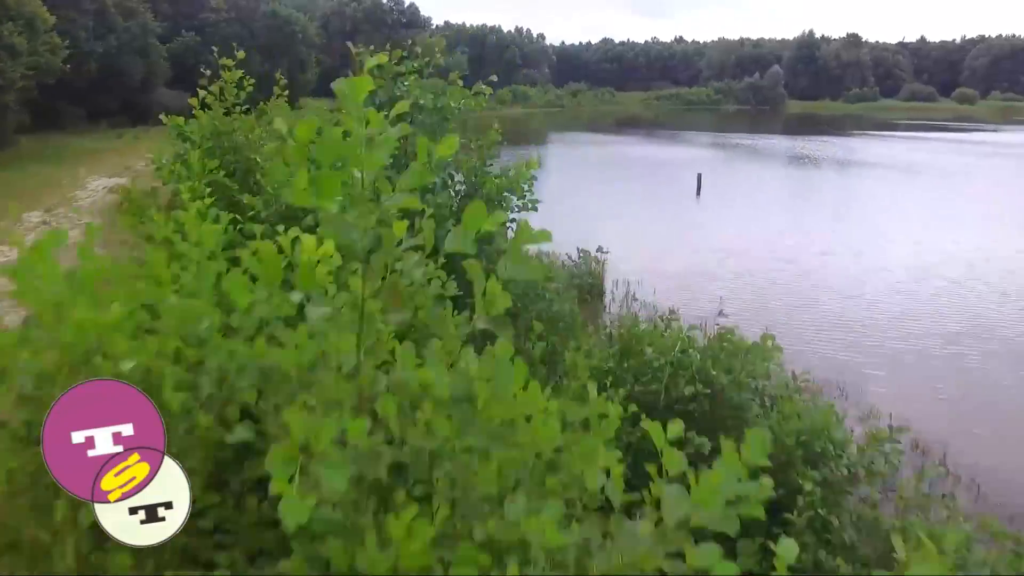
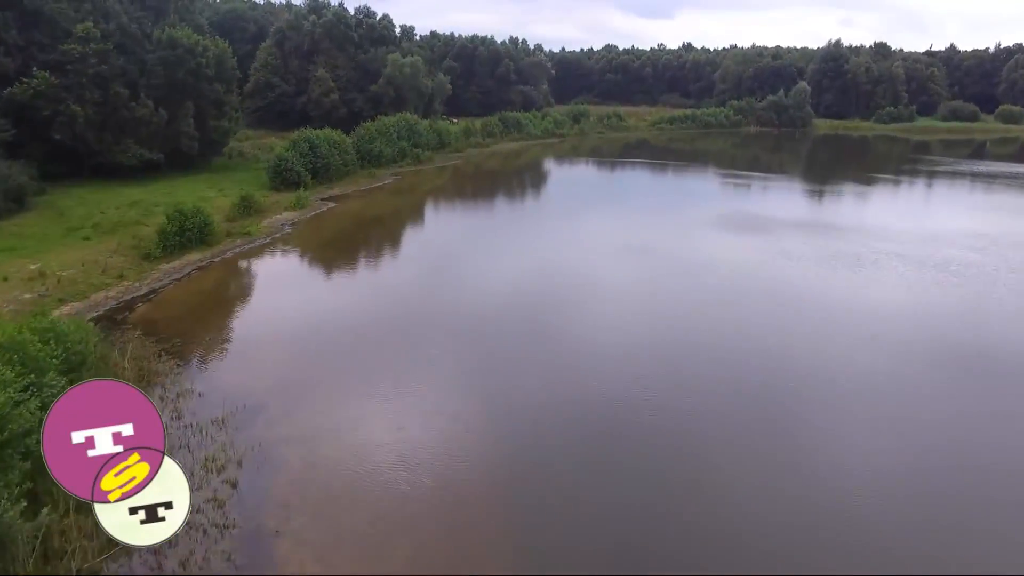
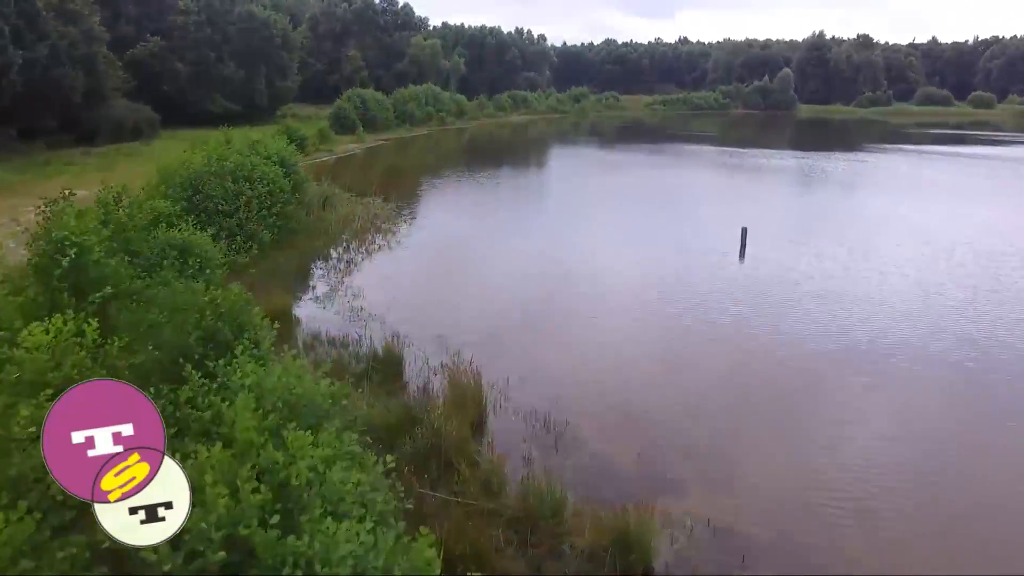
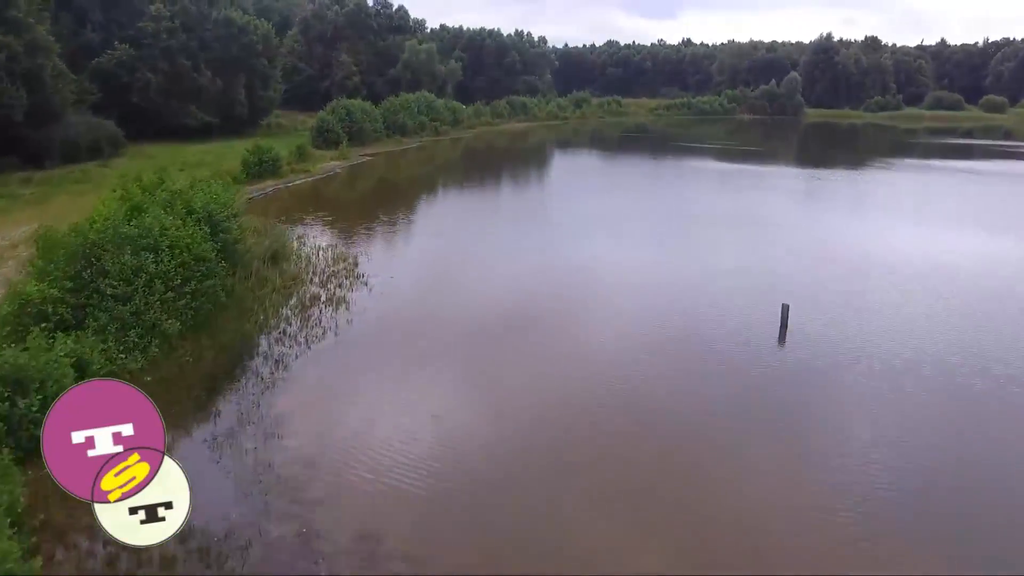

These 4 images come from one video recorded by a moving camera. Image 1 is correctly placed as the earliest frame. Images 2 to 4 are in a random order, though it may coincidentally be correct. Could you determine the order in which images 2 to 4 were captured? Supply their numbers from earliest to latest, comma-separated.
3, 4, 2
